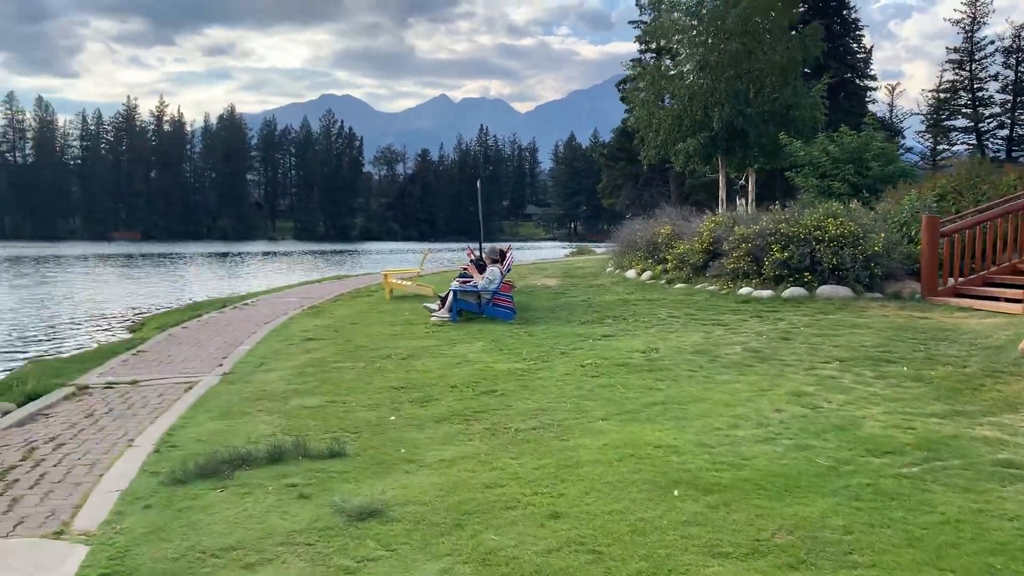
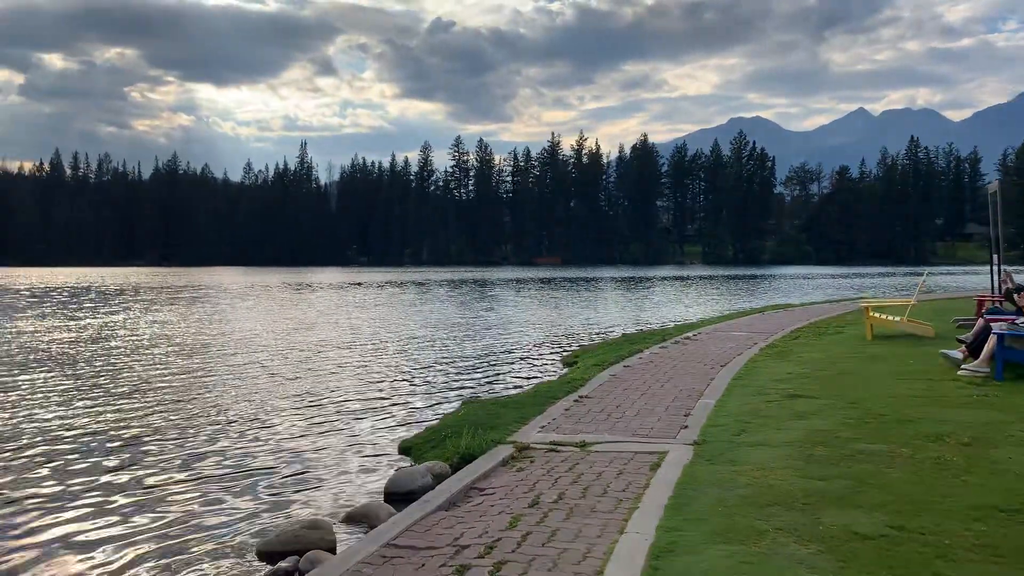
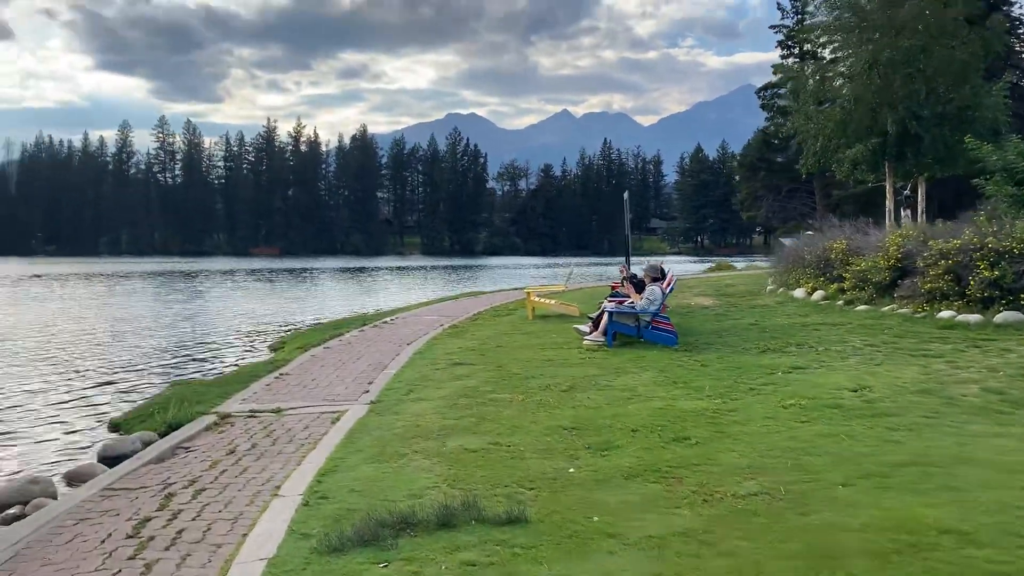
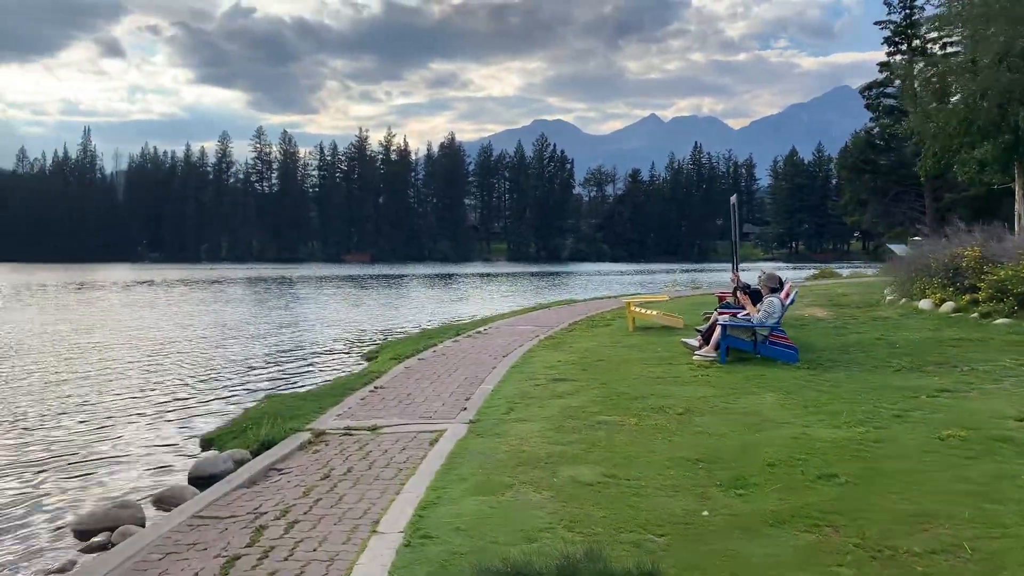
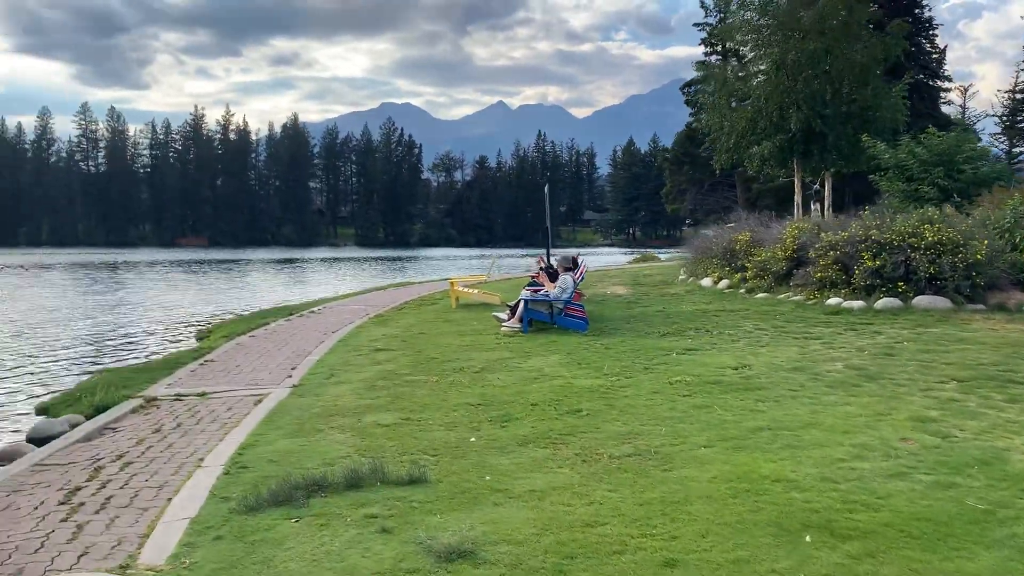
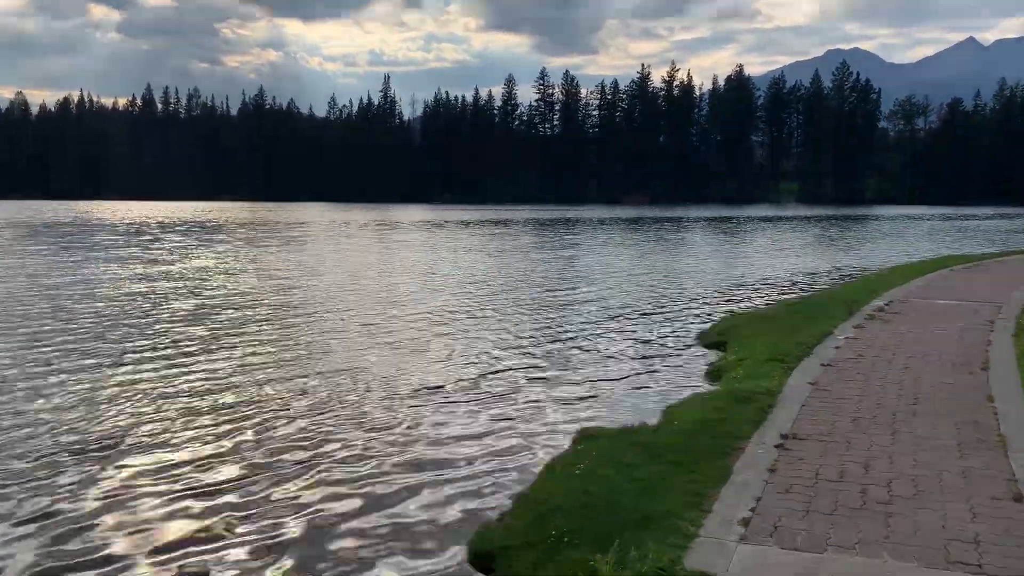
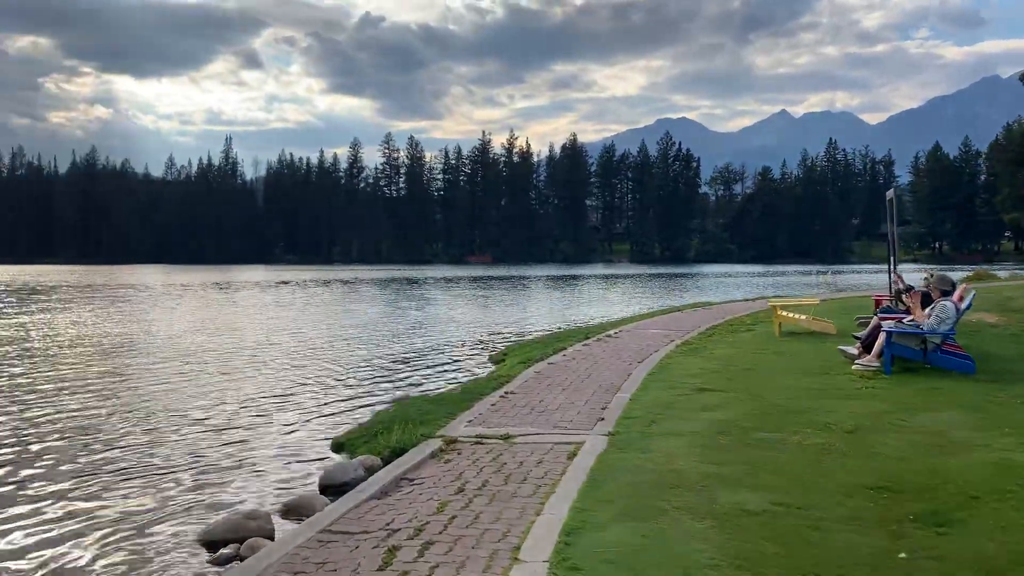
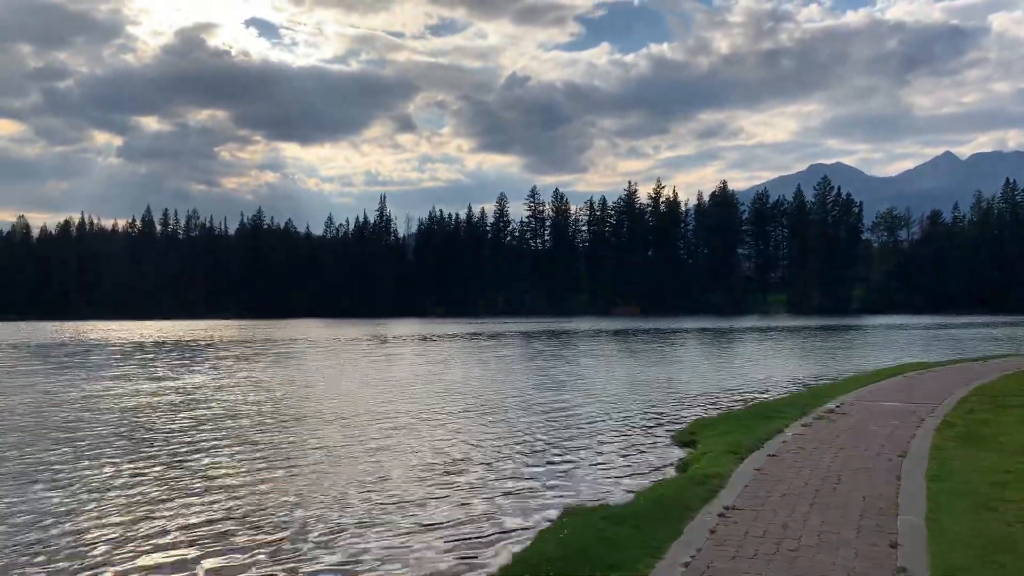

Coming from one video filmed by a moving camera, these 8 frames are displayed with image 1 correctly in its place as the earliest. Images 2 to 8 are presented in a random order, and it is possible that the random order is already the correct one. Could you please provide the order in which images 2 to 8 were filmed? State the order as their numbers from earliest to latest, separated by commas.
5, 3, 4, 7, 2, 8, 6
